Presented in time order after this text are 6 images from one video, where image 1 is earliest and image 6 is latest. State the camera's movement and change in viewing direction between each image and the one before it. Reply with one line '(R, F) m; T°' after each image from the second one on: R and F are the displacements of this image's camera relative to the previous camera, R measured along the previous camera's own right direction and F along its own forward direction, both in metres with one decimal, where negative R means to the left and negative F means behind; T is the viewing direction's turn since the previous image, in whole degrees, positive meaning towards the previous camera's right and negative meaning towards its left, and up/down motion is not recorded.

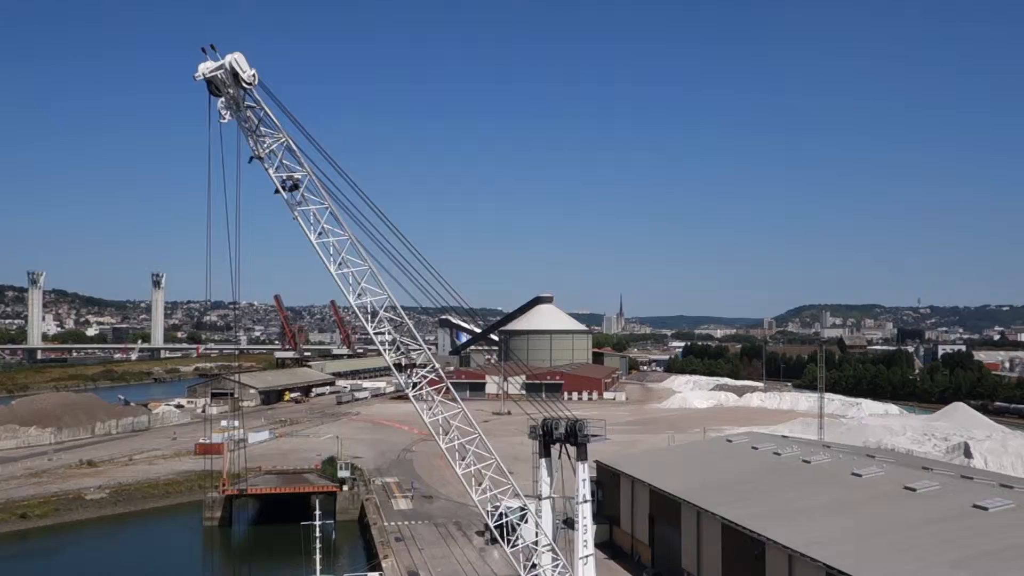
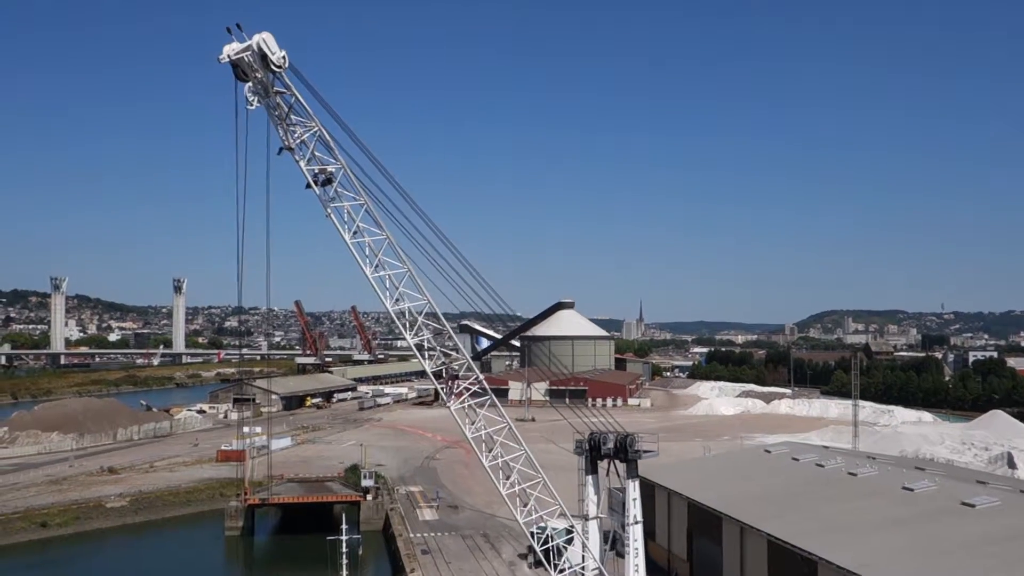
(-0.2, +0.5) m; -1°
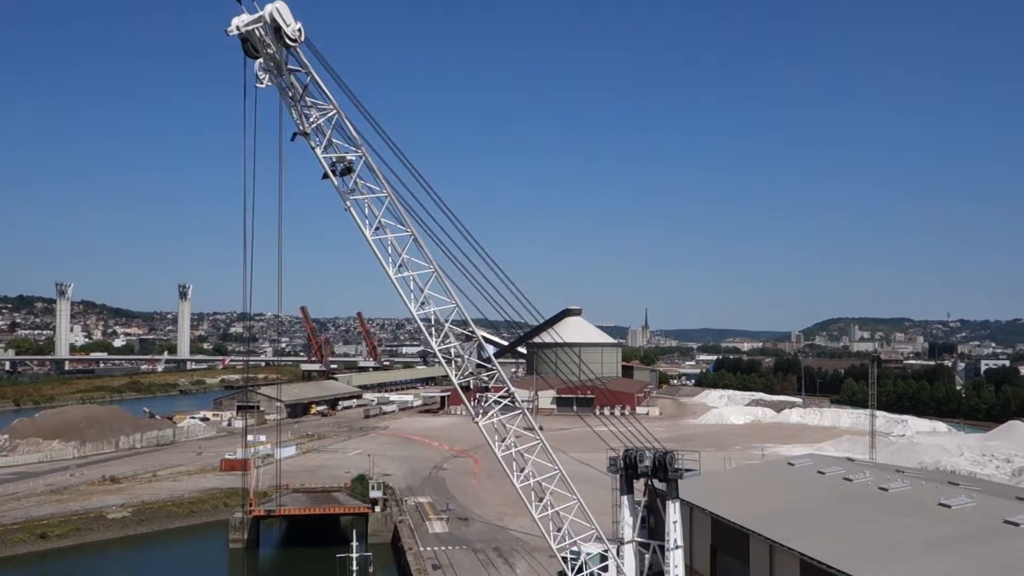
(-0.2, +0.5) m; 0°
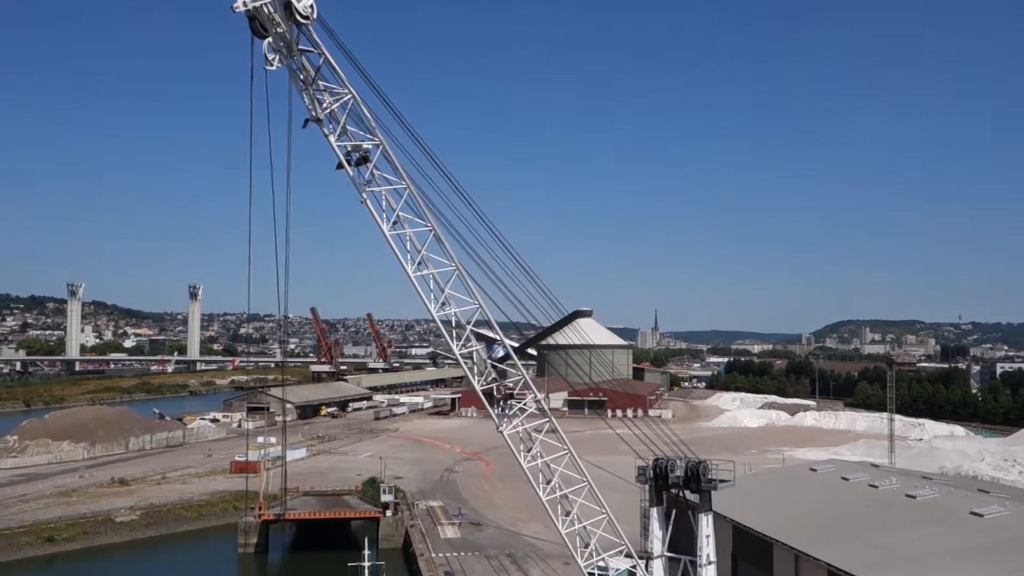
(-0.1, +0.3) m; -1°
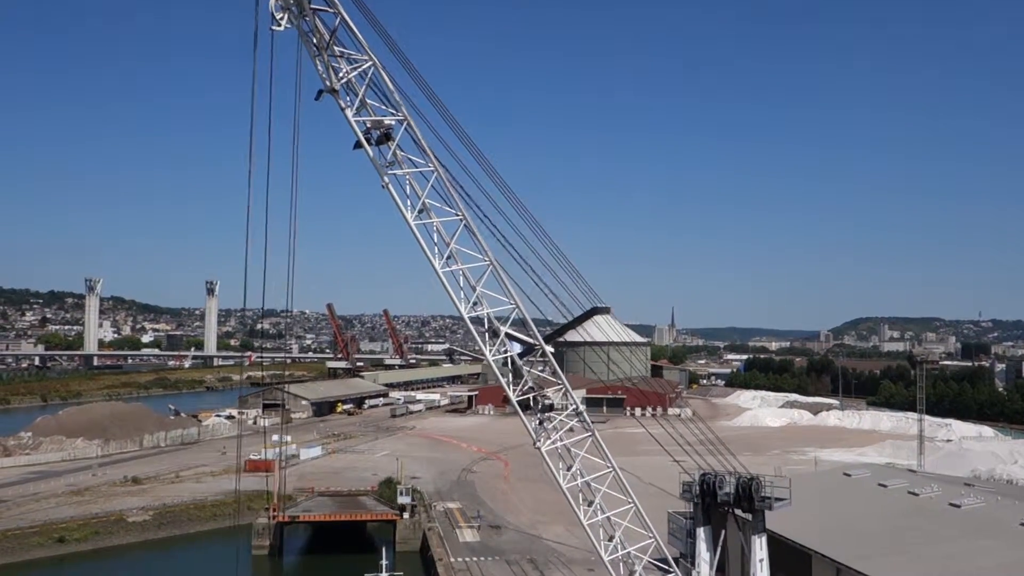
(-0.1, +0.5) m; -1°
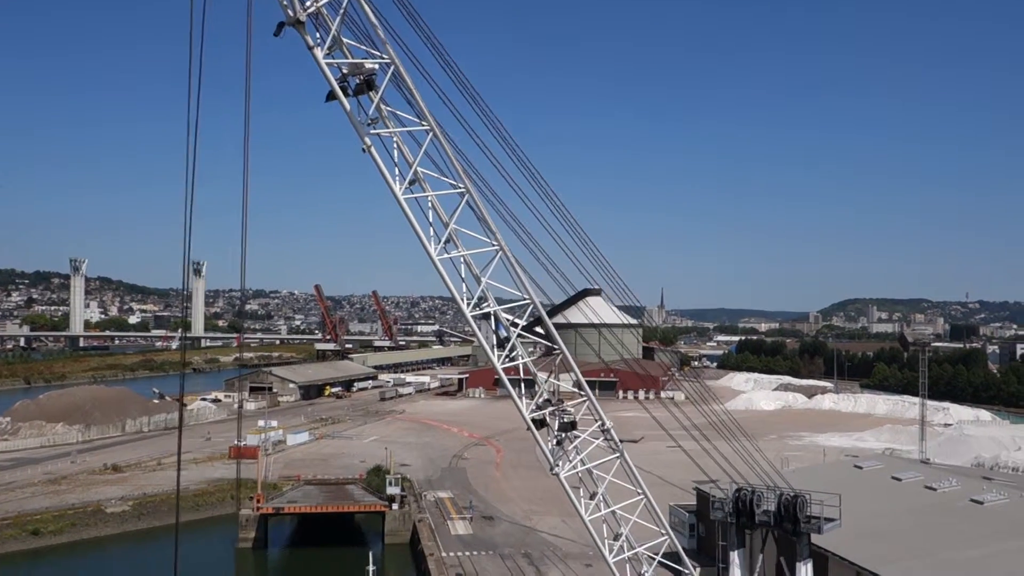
(-0.1, +0.7) m; +1°
